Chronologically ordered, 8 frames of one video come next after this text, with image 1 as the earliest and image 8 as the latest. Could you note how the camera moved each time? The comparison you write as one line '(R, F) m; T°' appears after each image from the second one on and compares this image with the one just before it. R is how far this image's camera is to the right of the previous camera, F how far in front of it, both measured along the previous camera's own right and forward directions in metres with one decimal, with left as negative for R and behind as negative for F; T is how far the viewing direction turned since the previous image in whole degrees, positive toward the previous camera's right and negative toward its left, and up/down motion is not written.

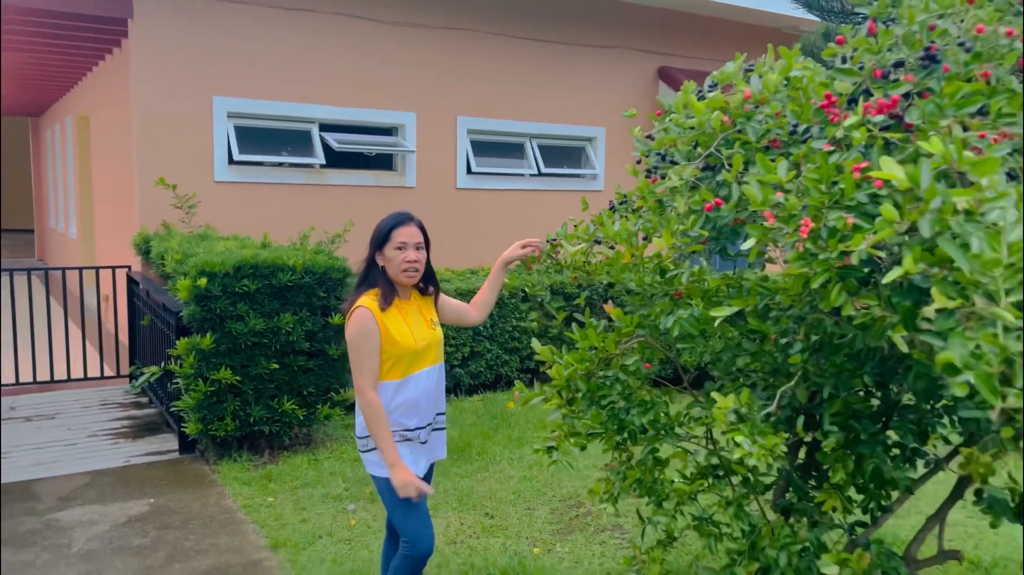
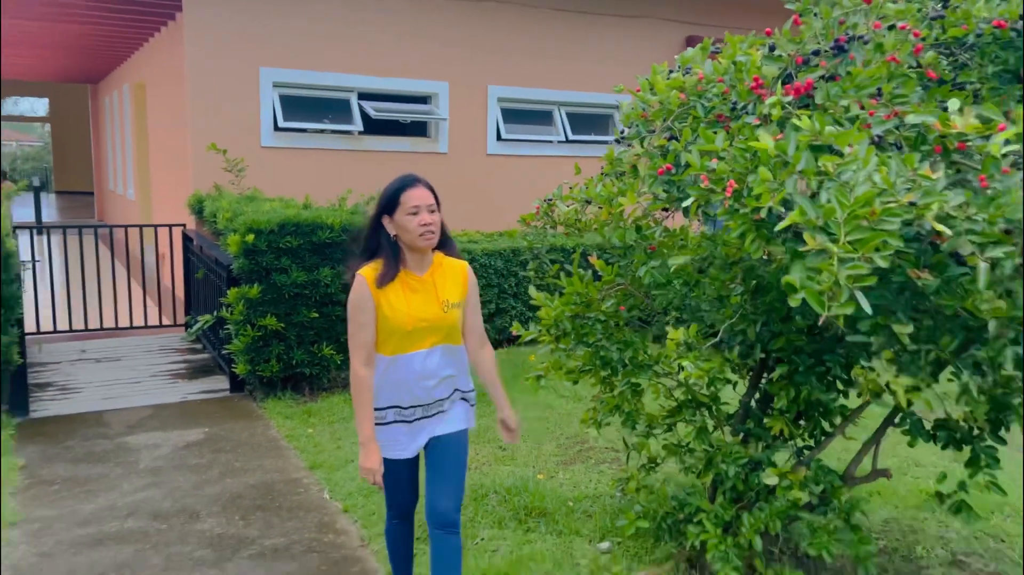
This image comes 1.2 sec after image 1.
(+0.2, -0.5) m; -3°
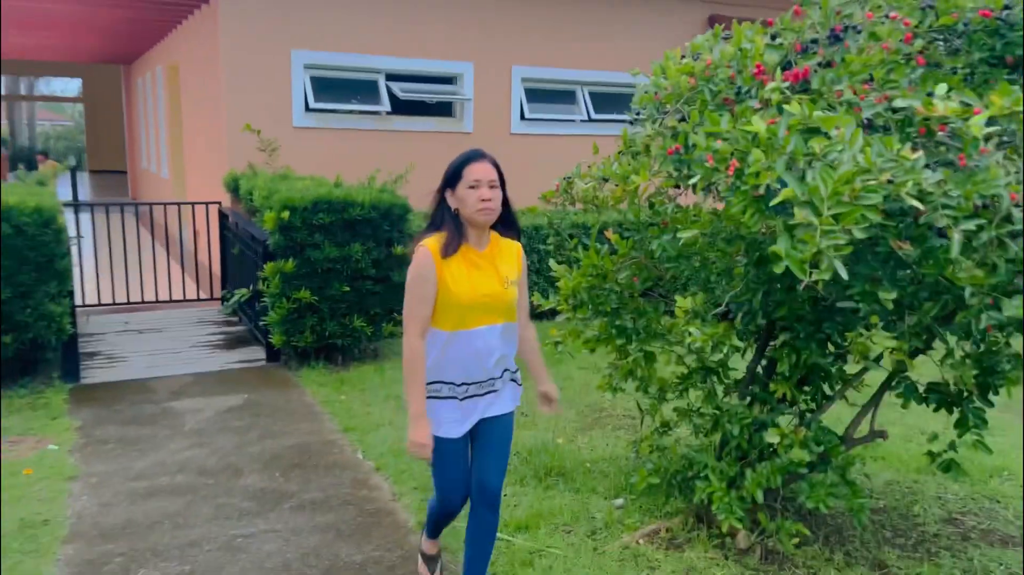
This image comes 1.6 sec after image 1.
(0.0, -0.2) m; -2°
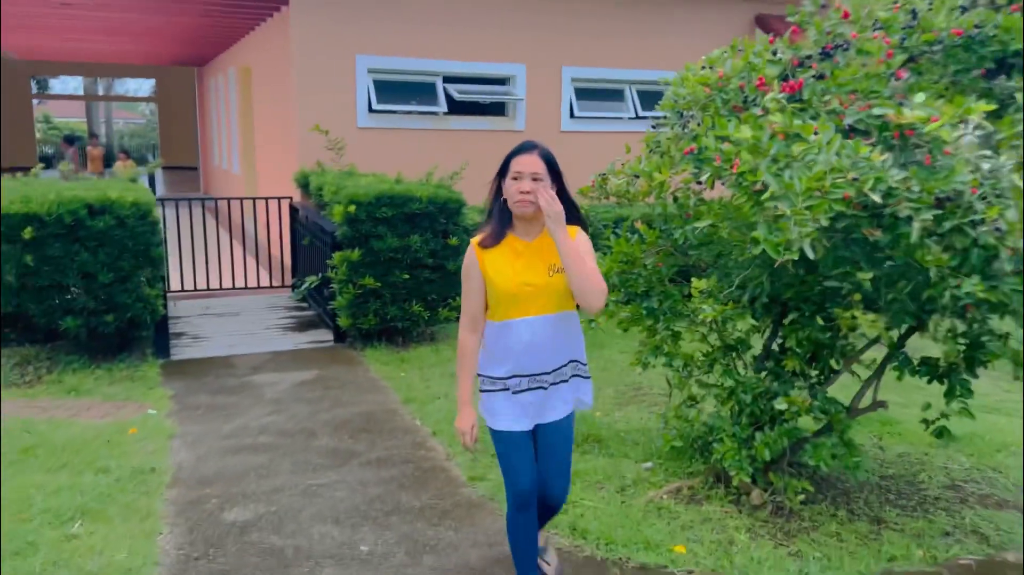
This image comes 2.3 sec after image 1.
(+0.1, -0.5) m; -4°
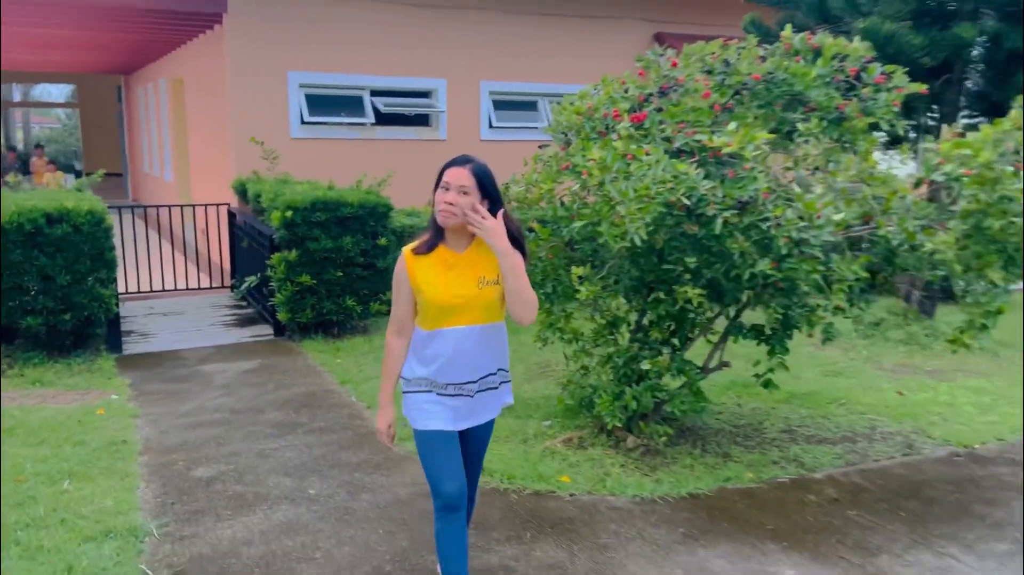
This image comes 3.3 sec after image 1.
(+0.1, -0.8) m; +5°
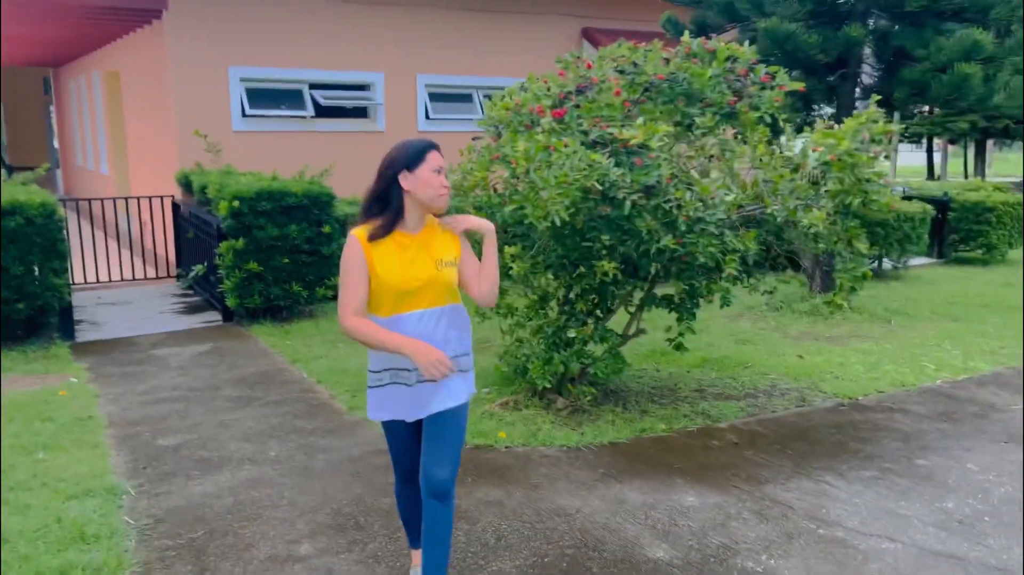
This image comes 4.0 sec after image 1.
(0.0, -0.5) m; +4°
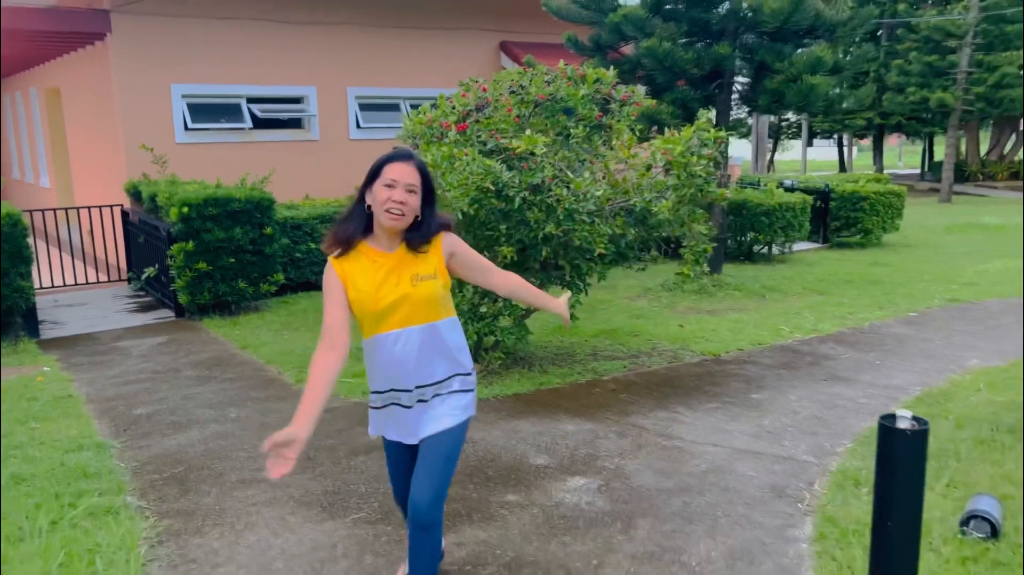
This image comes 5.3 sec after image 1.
(+0.2, -1.0) m; +4°
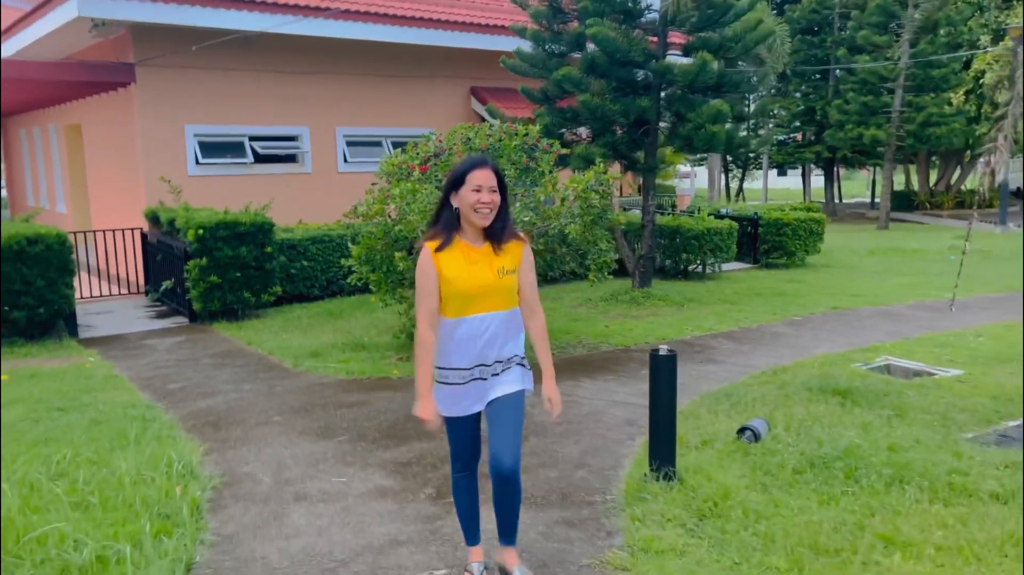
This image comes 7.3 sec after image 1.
(+0.3, -1.7) m; +1°
